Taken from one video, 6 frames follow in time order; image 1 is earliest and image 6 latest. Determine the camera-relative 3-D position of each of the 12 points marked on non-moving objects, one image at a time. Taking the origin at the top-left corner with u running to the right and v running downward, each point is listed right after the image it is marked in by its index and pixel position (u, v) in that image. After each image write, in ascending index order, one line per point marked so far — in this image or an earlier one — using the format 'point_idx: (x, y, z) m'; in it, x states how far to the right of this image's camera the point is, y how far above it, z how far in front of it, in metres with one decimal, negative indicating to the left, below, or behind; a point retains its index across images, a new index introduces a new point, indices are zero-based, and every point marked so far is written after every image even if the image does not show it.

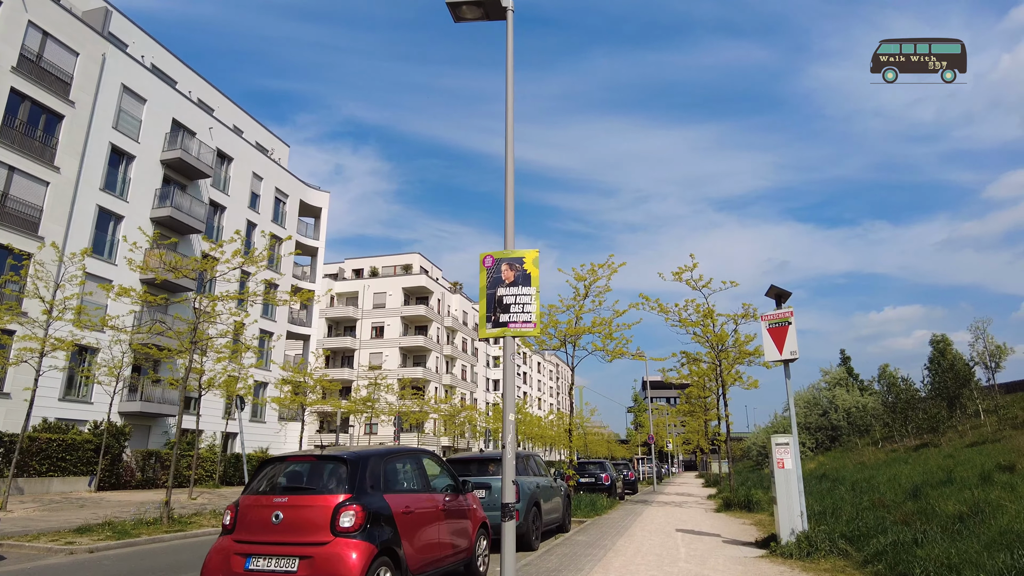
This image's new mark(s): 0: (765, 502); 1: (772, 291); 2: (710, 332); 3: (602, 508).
0: (+4.7, -4.0, +12.0) m
1: (+3.0, 0.0, +7.5) m
2: (+4.1, -0.9, +13.4) m
3: (+1.7, -4.1, +12.0) m
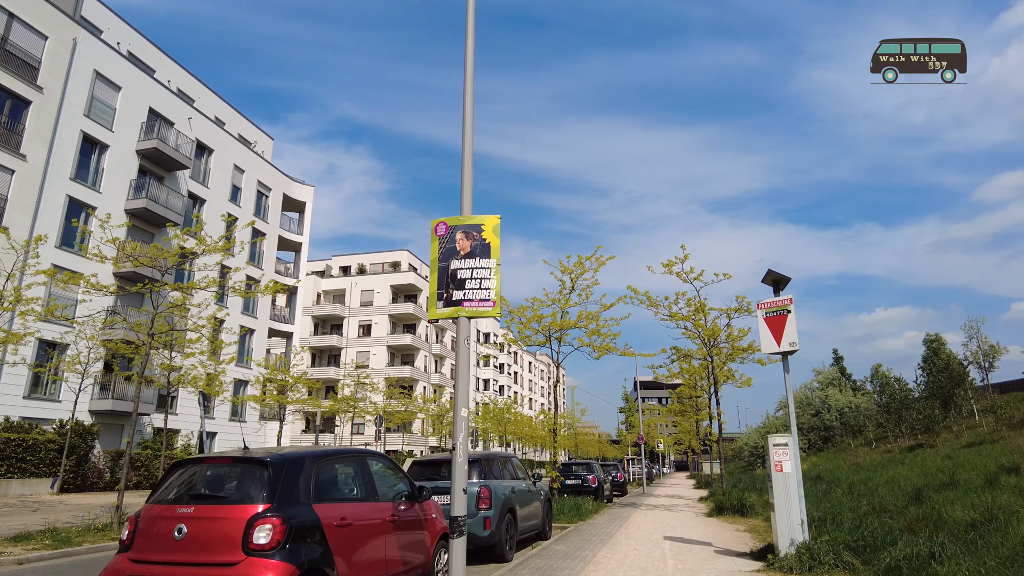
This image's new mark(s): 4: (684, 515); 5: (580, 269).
0: (+4.3, -3.8, +11.3) m
1: (+2.7, +0.1, +6.9) m
2: (+3.7, -0.8, +12.8) m
3: (+1.3, -3.9, +11.3) m
4: (+3.1, -4.2, +11.9) m
5: (+1.5, +0.4, +14.4) m
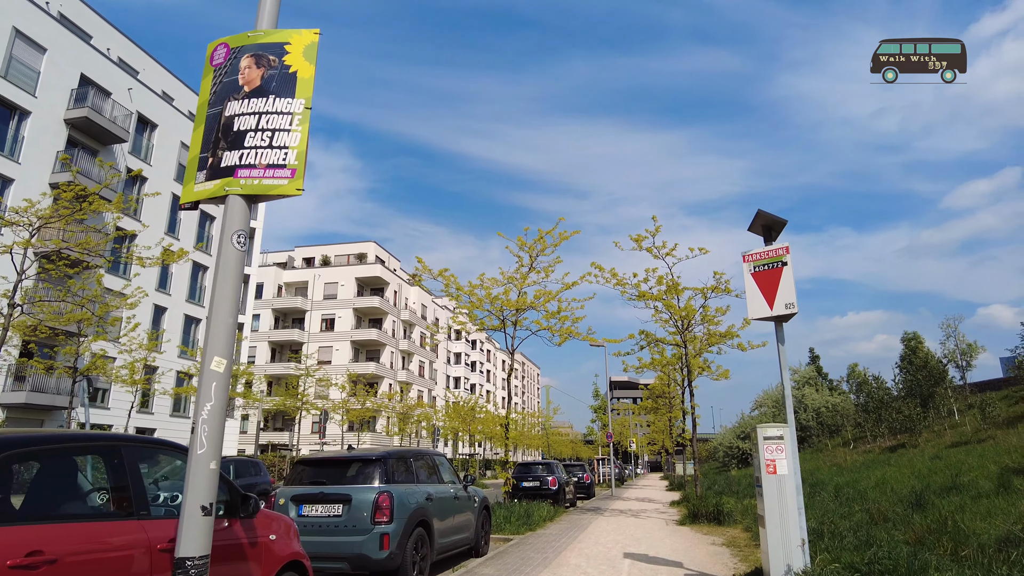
0: (+3.4, -3.4, +9.8) m
1: (+2.0, +0.6, +5.3) m
2: (+2.8, -0.3, +11.2) m
3: (+0.4, -3.5, +9.7) m
4: (+2.2, -3.8, +10.3) m
5: (+0.6, +0.9, +12.8) m
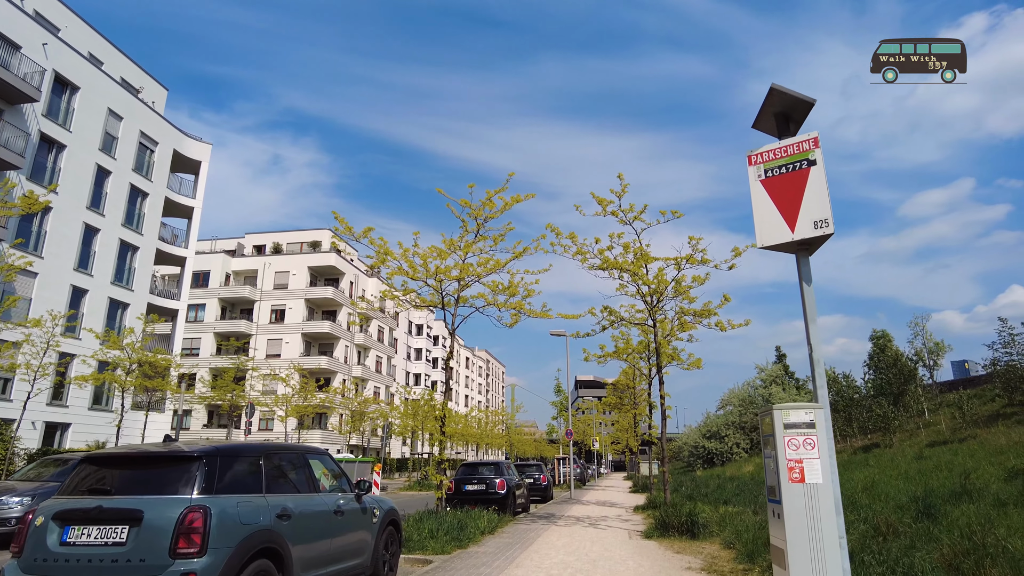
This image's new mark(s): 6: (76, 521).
0: (+2.6, -3.0, +8.2) m
1: (+1.4, +1.0, +3.6) m
2: (+1.9, +0.1, +9.6) m
3: (-0.5, -3.0, +7.9) m
4: (+1.3, -3.3, +8.6) m
5: (-0.4, +1.4, +11.0) m
6: (-2.3, -1.2, +3.4) m
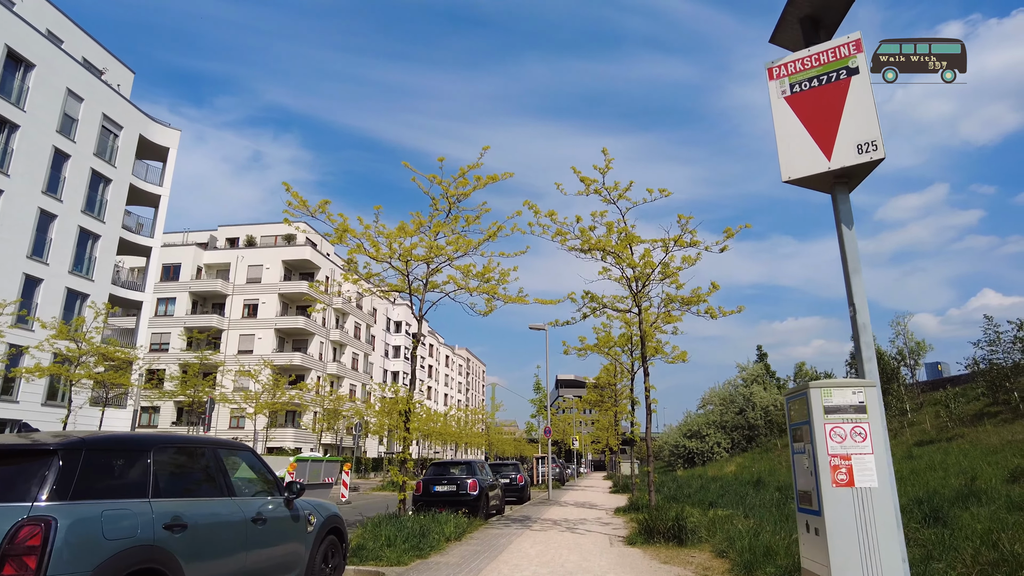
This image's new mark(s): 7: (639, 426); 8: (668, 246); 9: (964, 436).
0: (+2.2, -2.8, +7.4) m
1: (+1.3, +1.2, +2.9) m
2: (+1.6, +0.3, +8.8) m
3: (-0.8, -2.8, +7.1) m
4: (+1.0, -3.1, +7.9) m
5: (-0.8, +1.6, +10.2) m
6: (-2.5, -1.0, +2.5) m
7: (+3.7, -4.0, +19.0) m
8: (+2.1, +0.5, +8.6) m
9: (+12.0, -3.9, +17.2) m
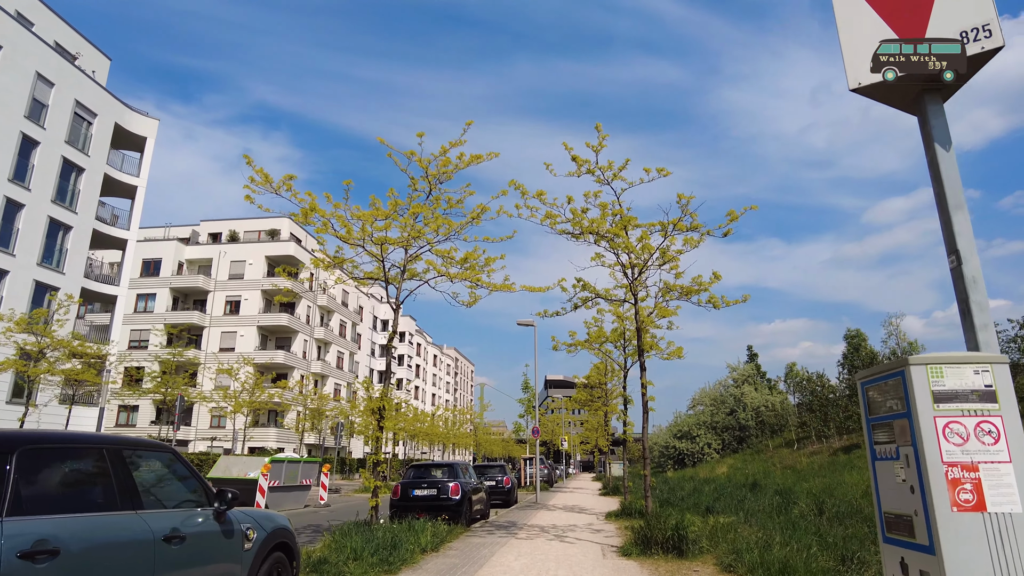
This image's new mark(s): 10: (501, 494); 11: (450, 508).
0: (+2.0, -2.6, +6.7) m
1: (+1.2, +1.4, +2.2) m
2: (+1.4, +0.5, +8.1) m
3: (-1.0, -2.6, +6.4) m
4: (+0.8, -2.9, +7.1) m
5: (-1.0, +1.8, +9.5) m
6: (-2.6, -0.8, +1.8) m
7: (+3.3, -3.9, +18.3) m
8: (+1.9, +0.7, +7.9) m
9: (+11.7, -3.8, +16.7) m
10: (-0.2, -4.7, +14.7) m
11: (-1.0, -3.4, +10.0) m
